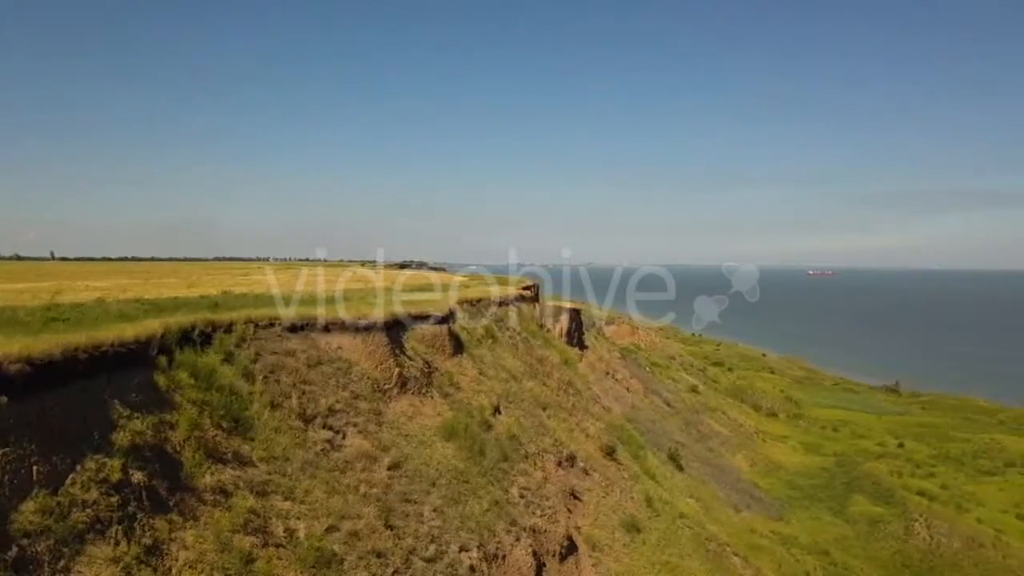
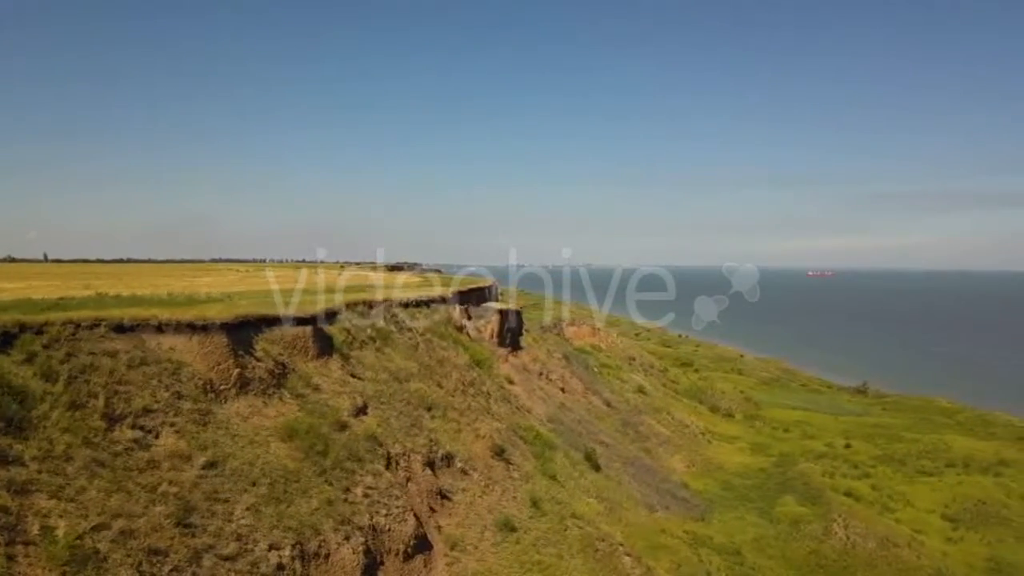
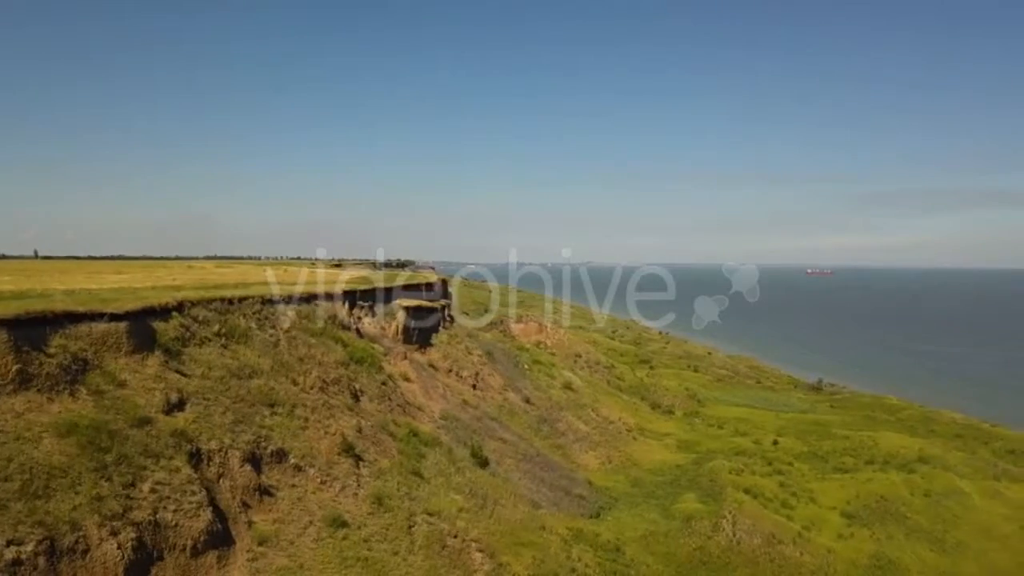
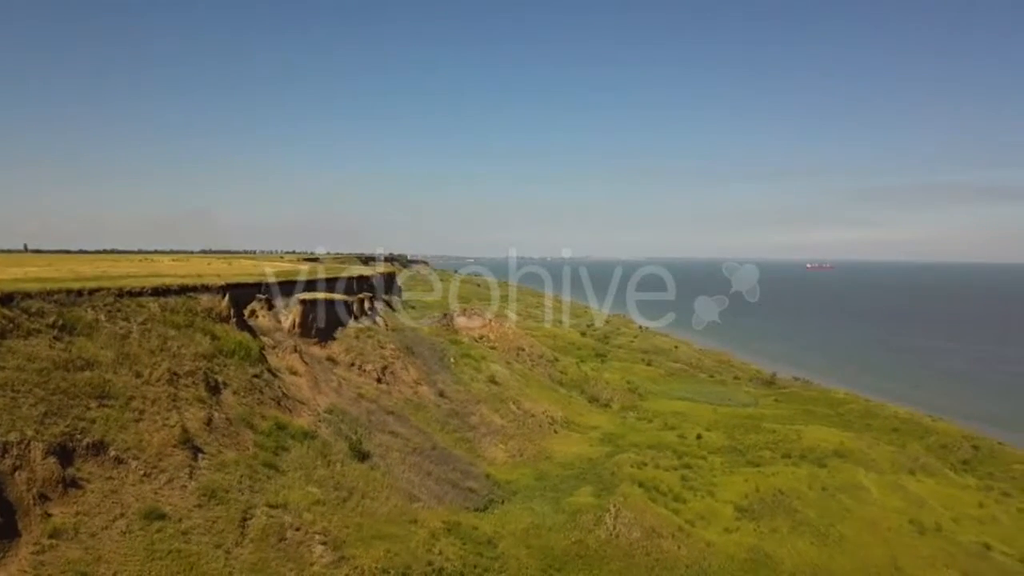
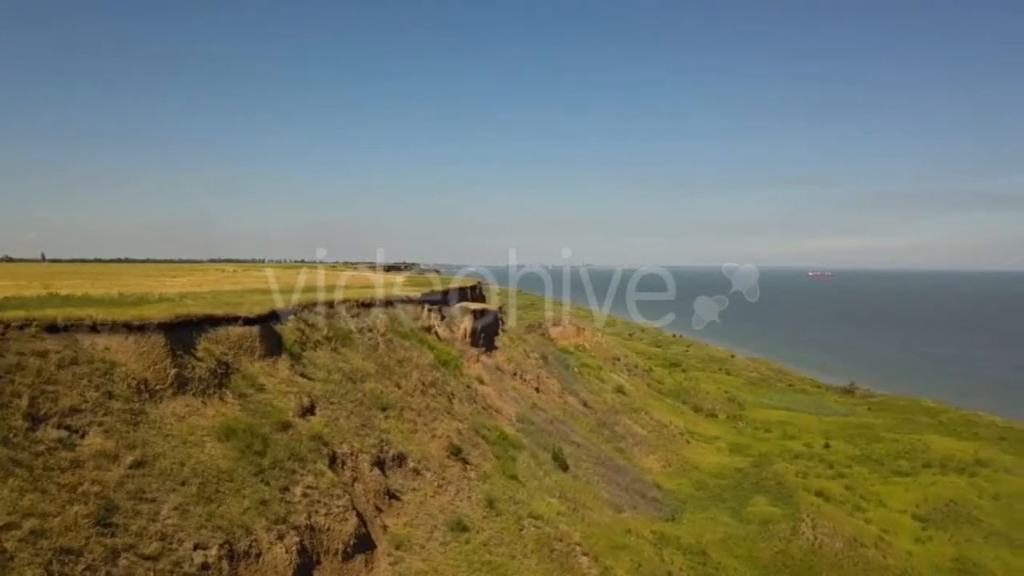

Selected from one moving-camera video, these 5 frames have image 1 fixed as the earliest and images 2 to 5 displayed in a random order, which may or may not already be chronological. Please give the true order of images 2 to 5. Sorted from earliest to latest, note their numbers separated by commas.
2, 5, 3, 4
